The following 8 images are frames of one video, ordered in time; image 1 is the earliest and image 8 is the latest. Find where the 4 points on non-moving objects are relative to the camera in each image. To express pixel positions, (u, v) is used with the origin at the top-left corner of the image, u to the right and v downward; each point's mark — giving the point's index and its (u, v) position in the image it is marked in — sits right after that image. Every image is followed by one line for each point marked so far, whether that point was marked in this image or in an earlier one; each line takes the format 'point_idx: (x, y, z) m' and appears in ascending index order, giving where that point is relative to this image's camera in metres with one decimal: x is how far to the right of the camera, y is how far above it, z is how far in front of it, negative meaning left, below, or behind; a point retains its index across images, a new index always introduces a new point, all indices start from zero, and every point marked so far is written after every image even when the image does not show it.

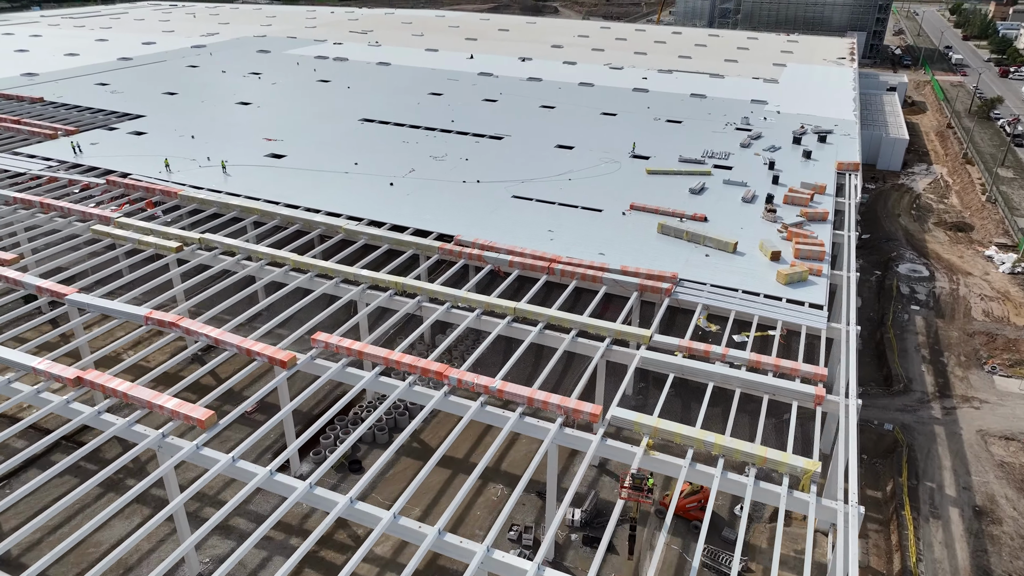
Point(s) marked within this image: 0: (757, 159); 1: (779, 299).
0: (+5.8, +3.0, +16.5) m
1: (+3.9, -0.2, +10.3) m
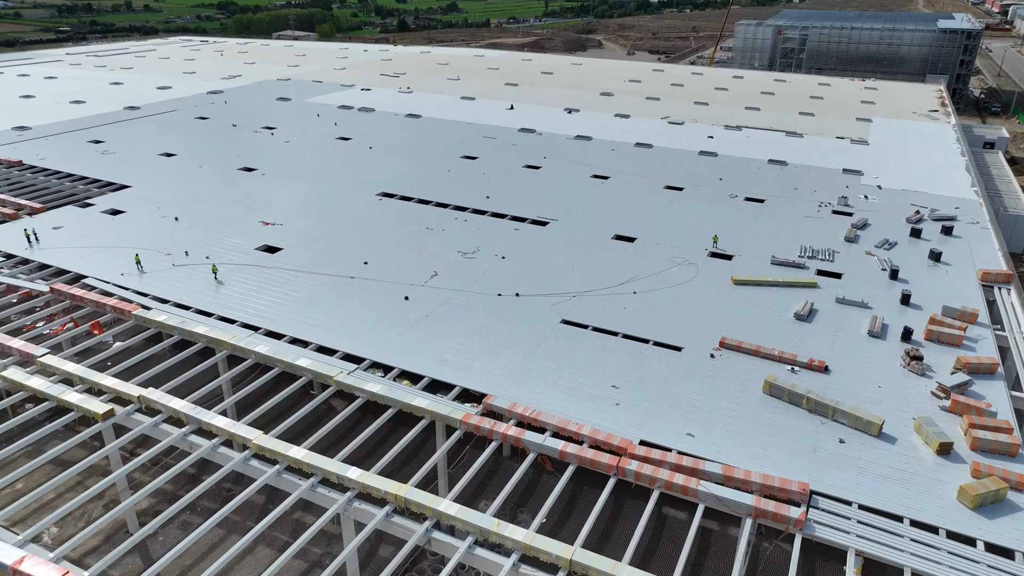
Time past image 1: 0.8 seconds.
0: (+6.7, +0.5, +13.0) m
1: (+4.4, -2.5, +6.7) m
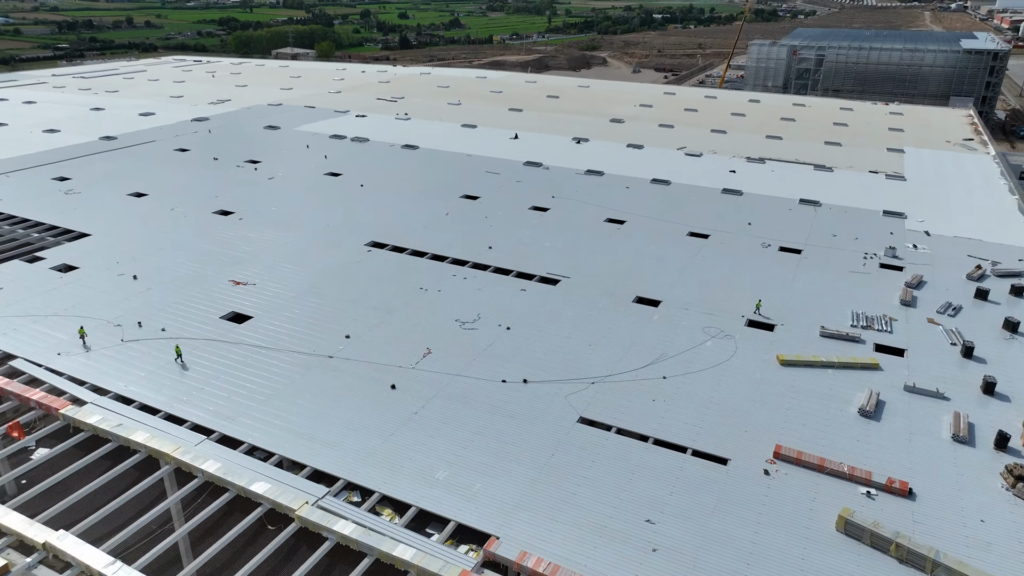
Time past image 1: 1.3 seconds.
0: (+6.8, -0.7, +11.2) m
1: (+4.5, -3.6, +4.8) m
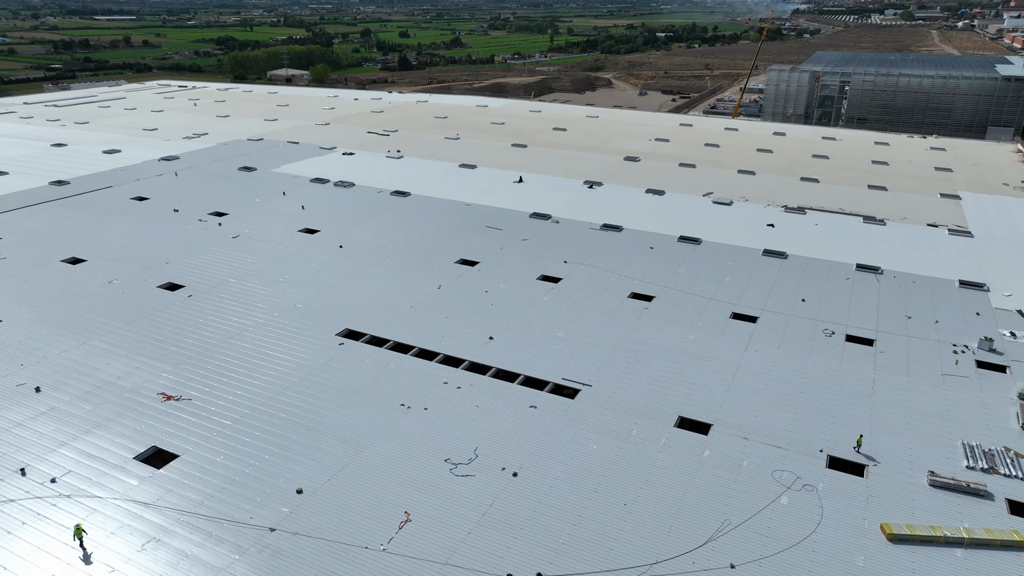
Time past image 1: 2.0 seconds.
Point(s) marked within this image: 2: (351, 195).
0: (+6.9, -2.3, +8.4) m
1: (+4.6, -5.0, +2.0) m
2: (-4.5, +2.6, +19.5) m
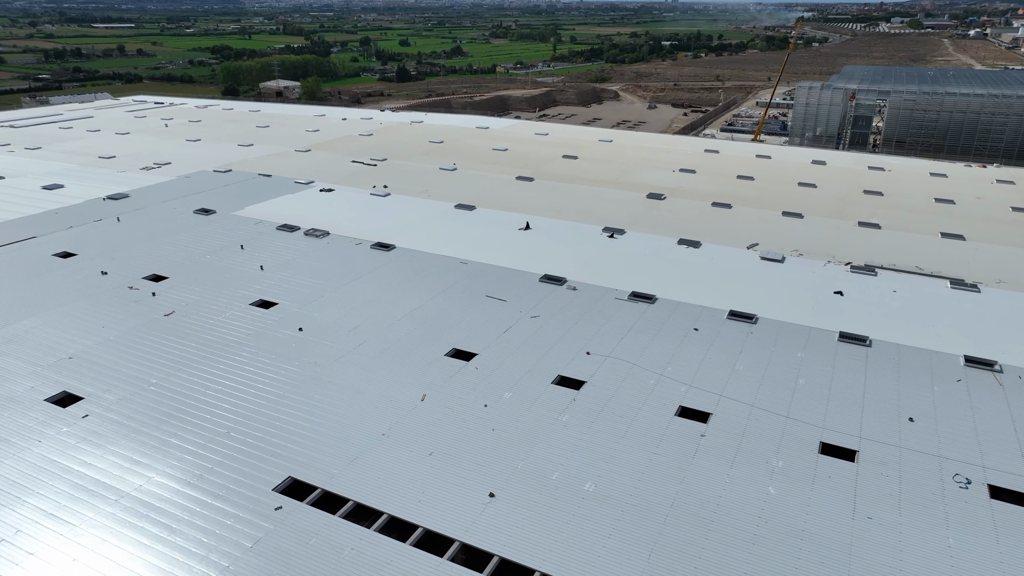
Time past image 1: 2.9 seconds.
0: (+7.0, -3.9, +5.0) m
1: (+4.7, -6.5, -1.4) m
2: (-4.3, +0.9, +16.1) m
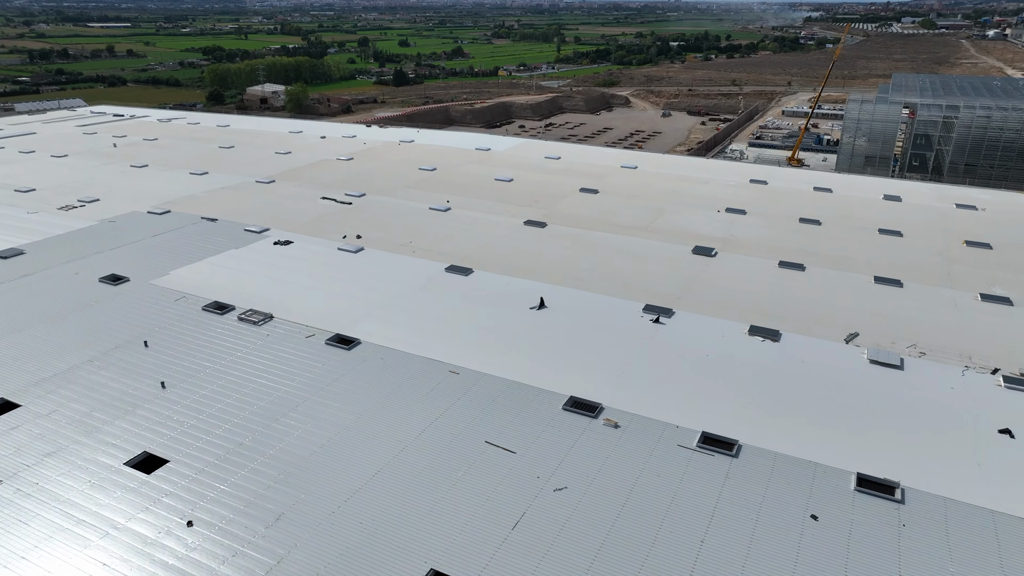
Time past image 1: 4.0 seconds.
0: (+7.1, -5.8, +0.4) m
1: (+4.8, -8.4, -6.0) m
2: (-4.2, -1.0, +11.5) m
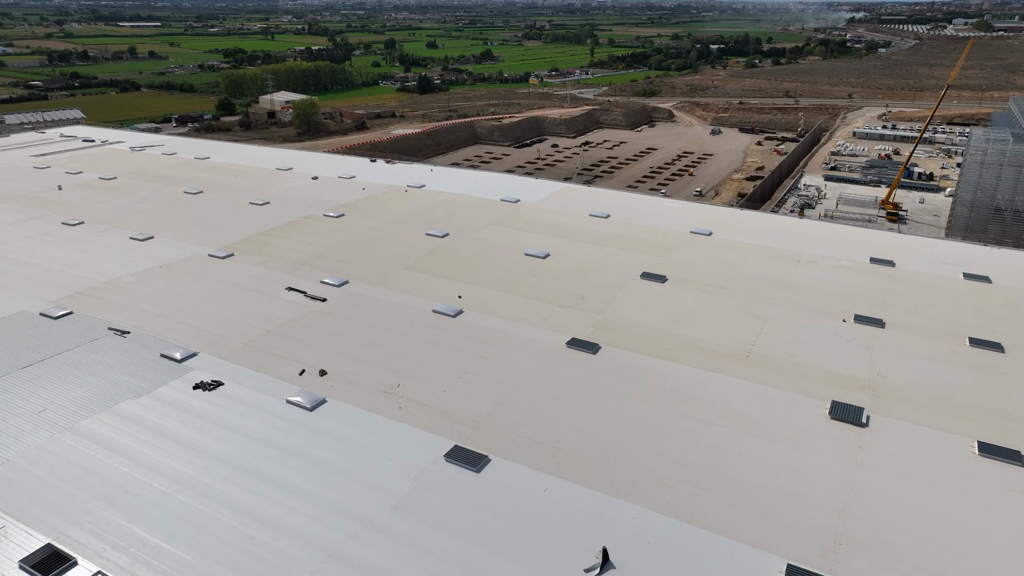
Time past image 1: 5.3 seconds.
0: (+7.0, -8.6, -5.5) m
1: (+4.4, -11.2, -11.8) m
2: (-3.8, -3.6, +6.0) m
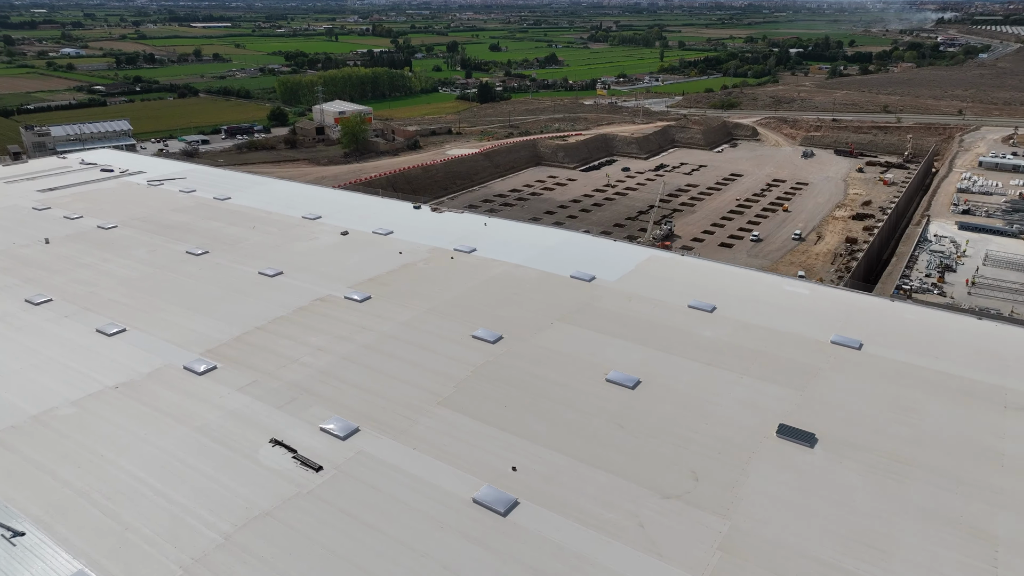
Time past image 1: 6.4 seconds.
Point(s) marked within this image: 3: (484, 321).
0: (+6.2, -11.3, -10.7) m
1: (+3.0, -13.8, -16.8) m
2: (-3.4, -5.9, +1.7) m
3: (-0.6, -0.5, +14.3) m
